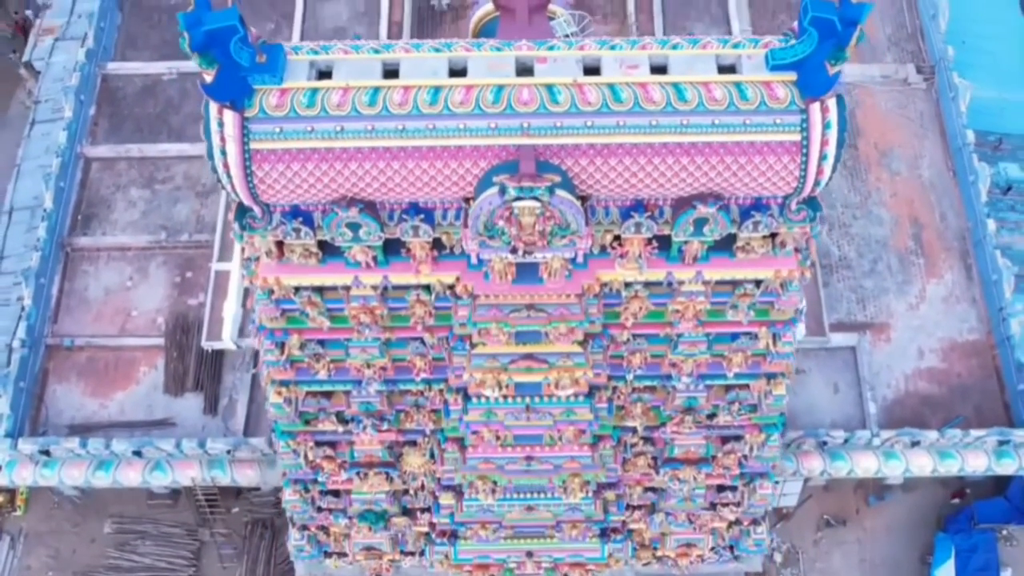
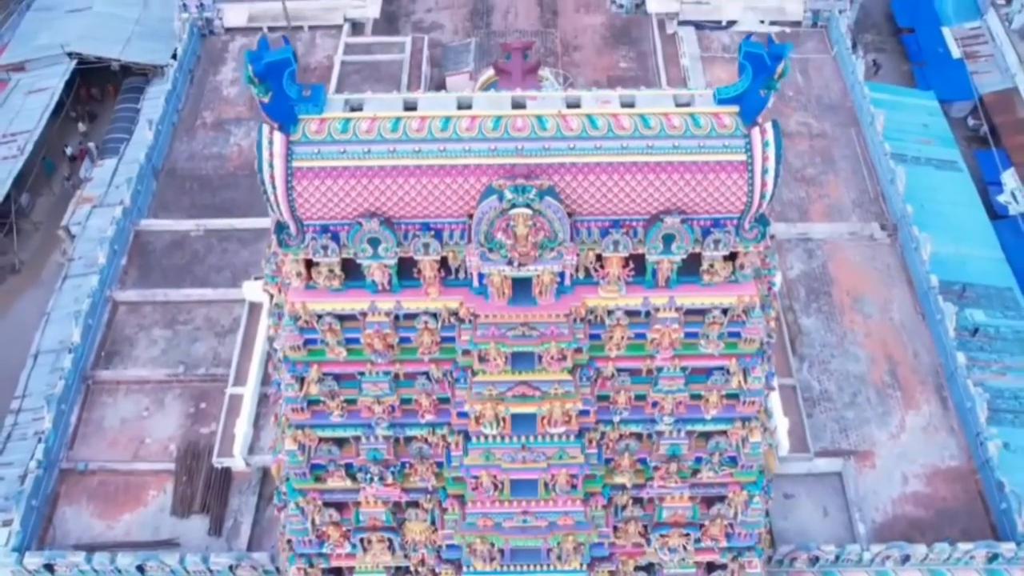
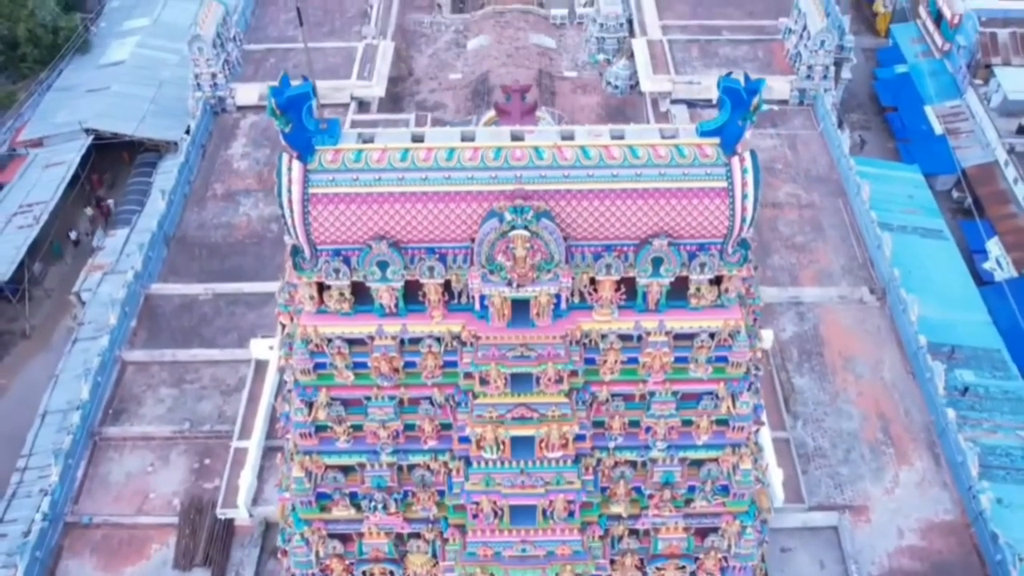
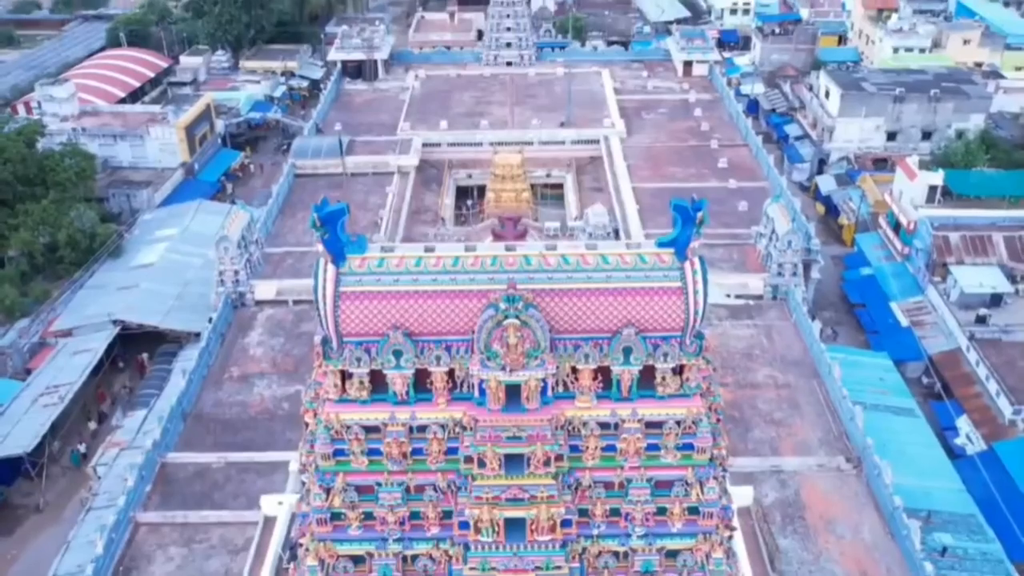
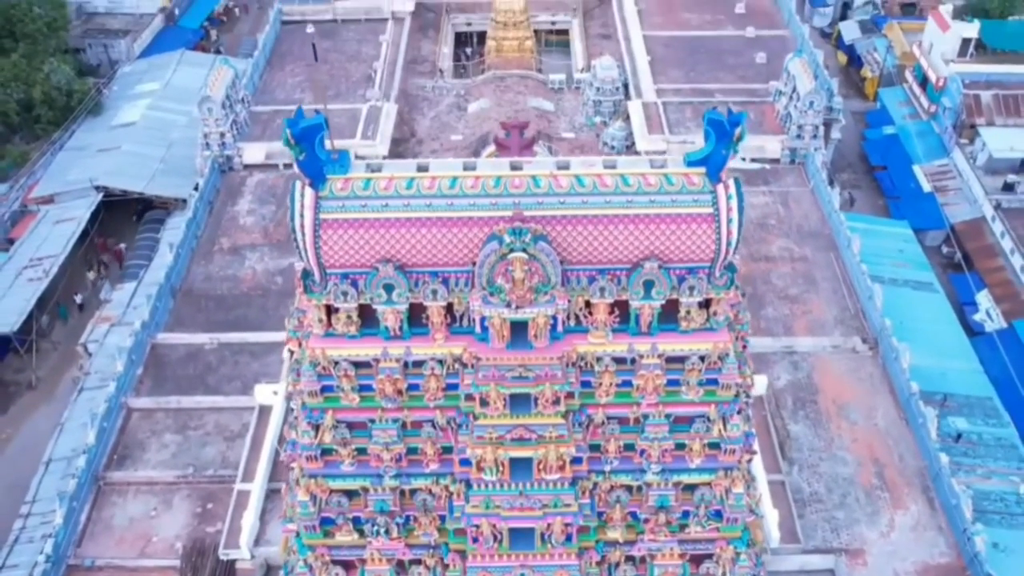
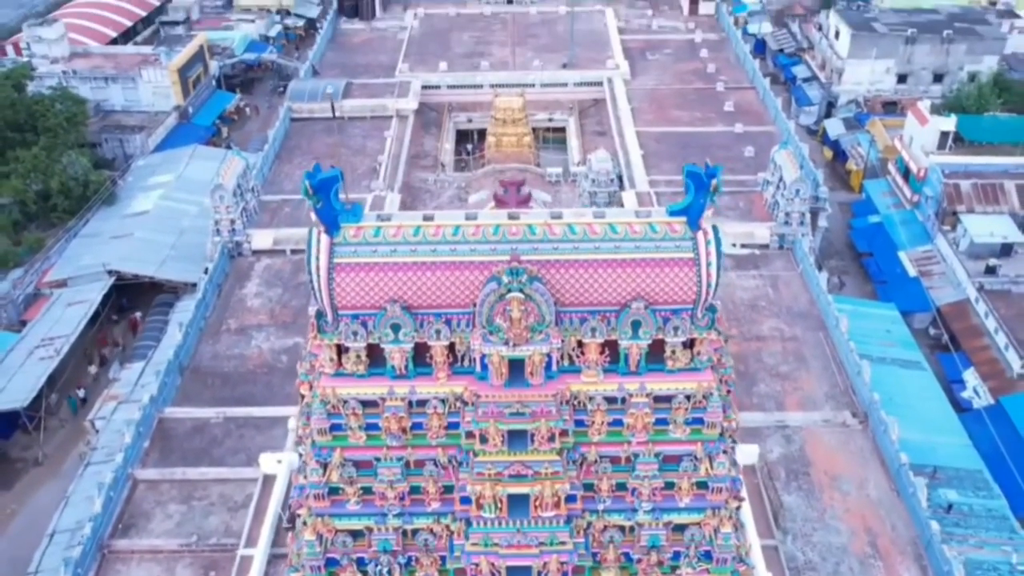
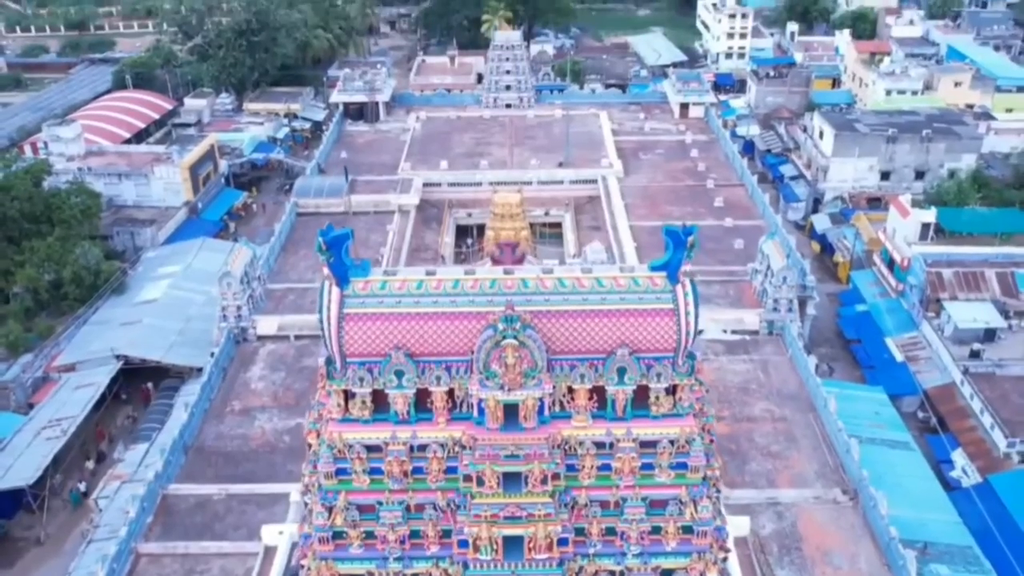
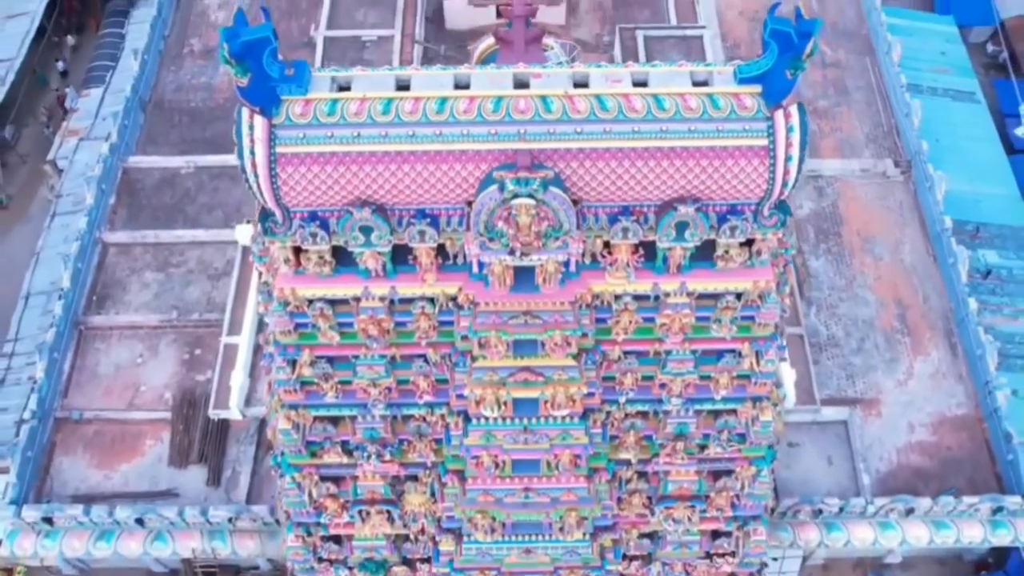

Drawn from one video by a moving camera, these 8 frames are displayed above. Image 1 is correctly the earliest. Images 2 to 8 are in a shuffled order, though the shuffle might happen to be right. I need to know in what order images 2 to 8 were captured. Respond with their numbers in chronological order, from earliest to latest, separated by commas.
8, 2, 3, 5, 6, 4, 7
